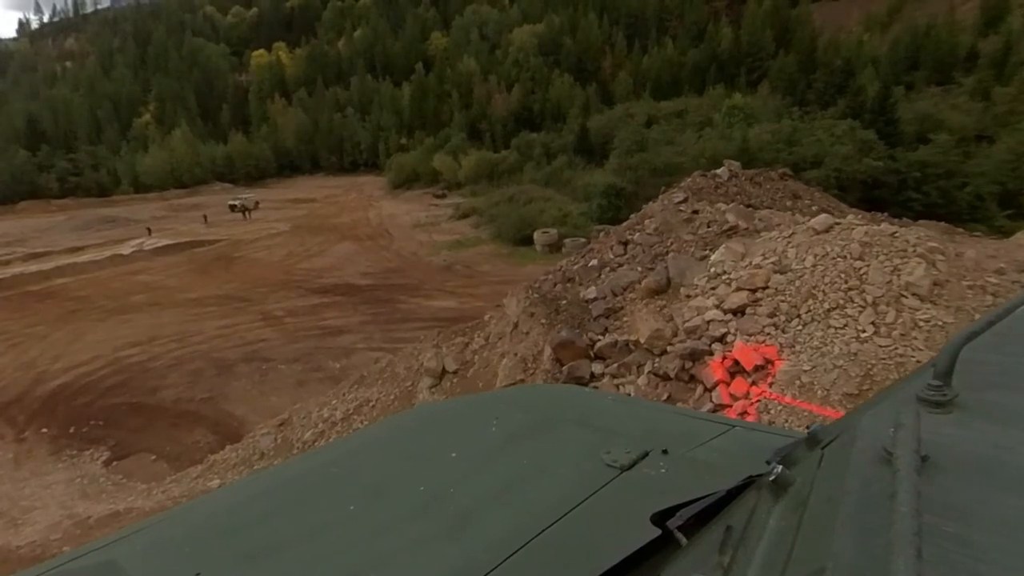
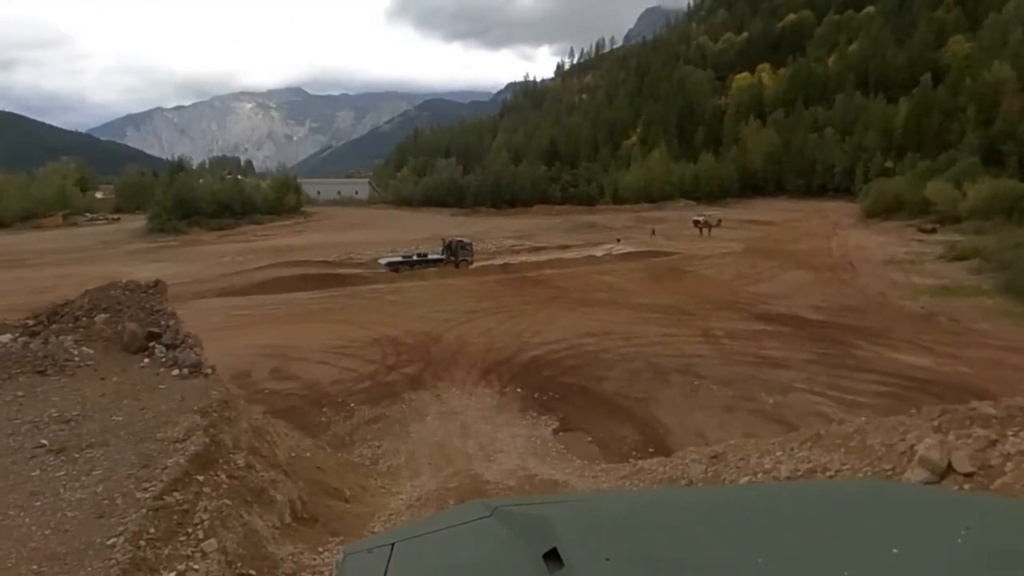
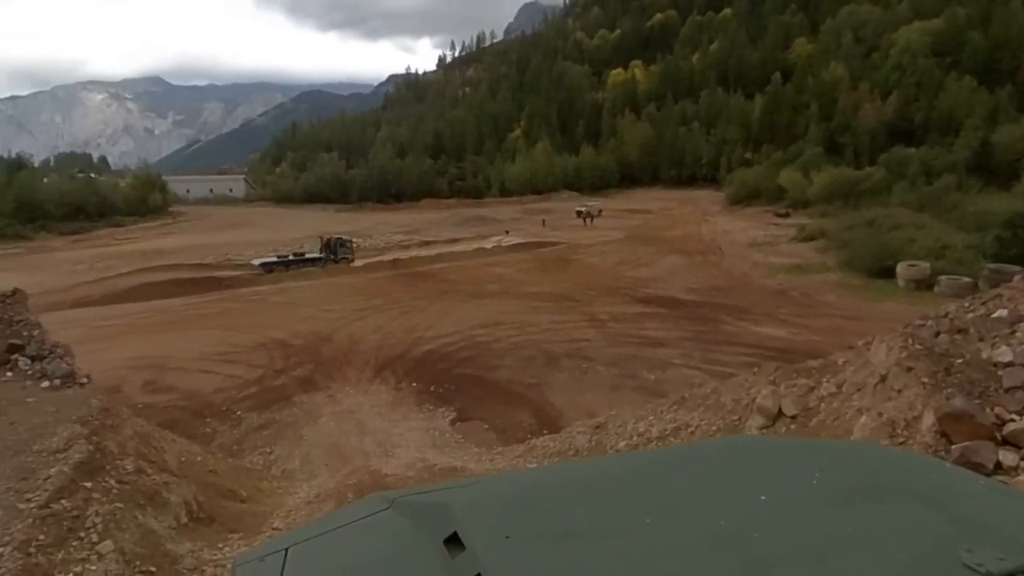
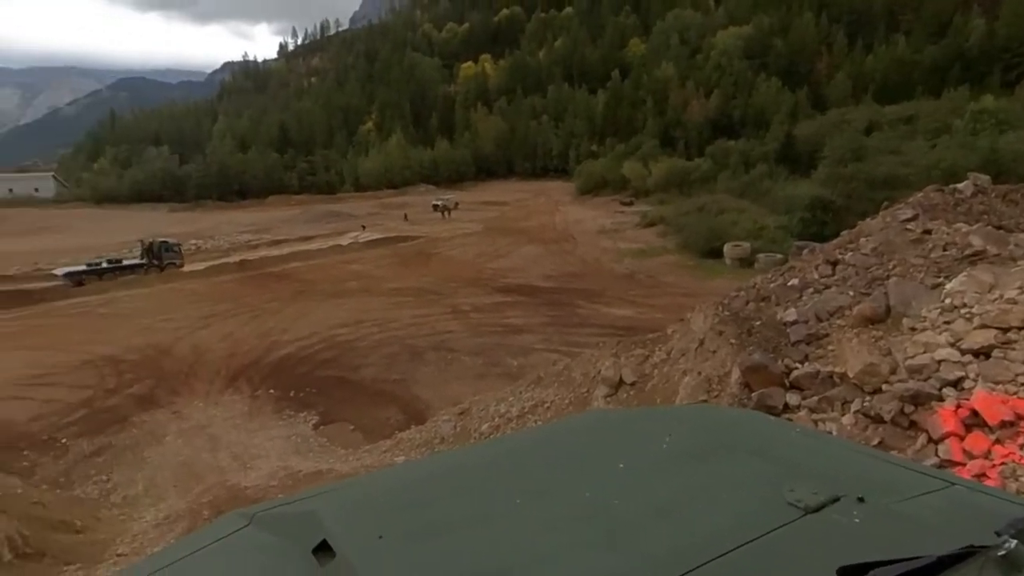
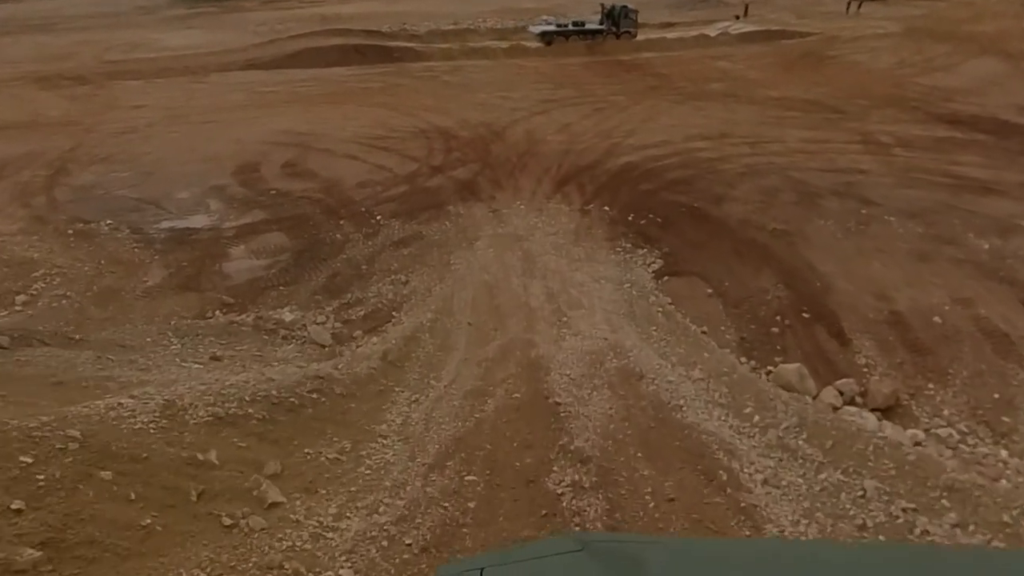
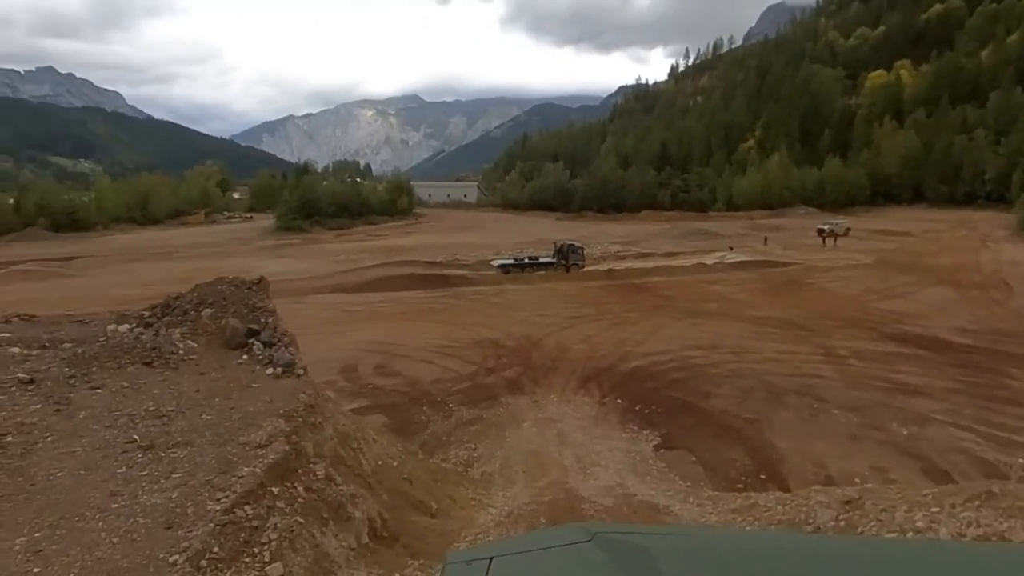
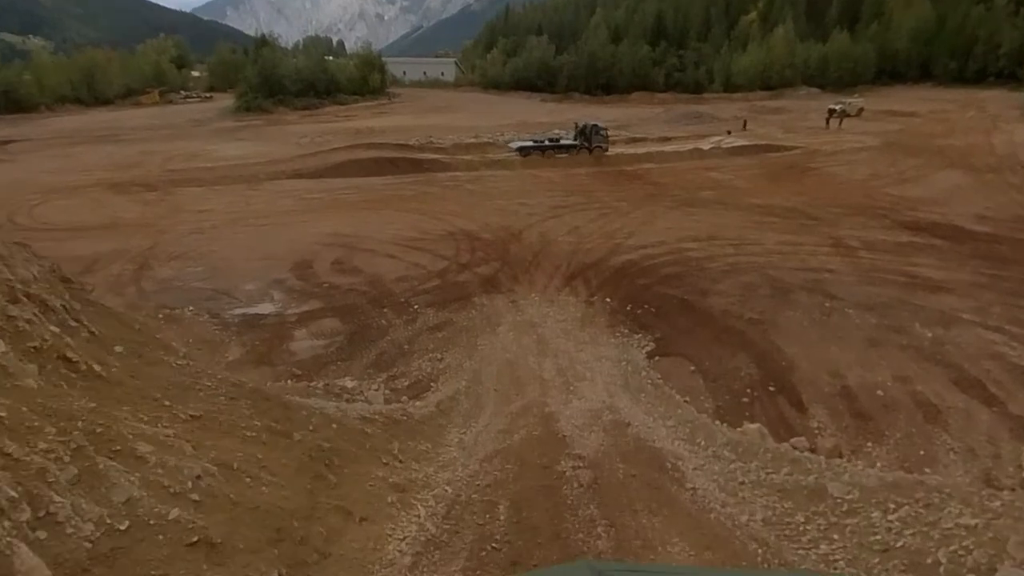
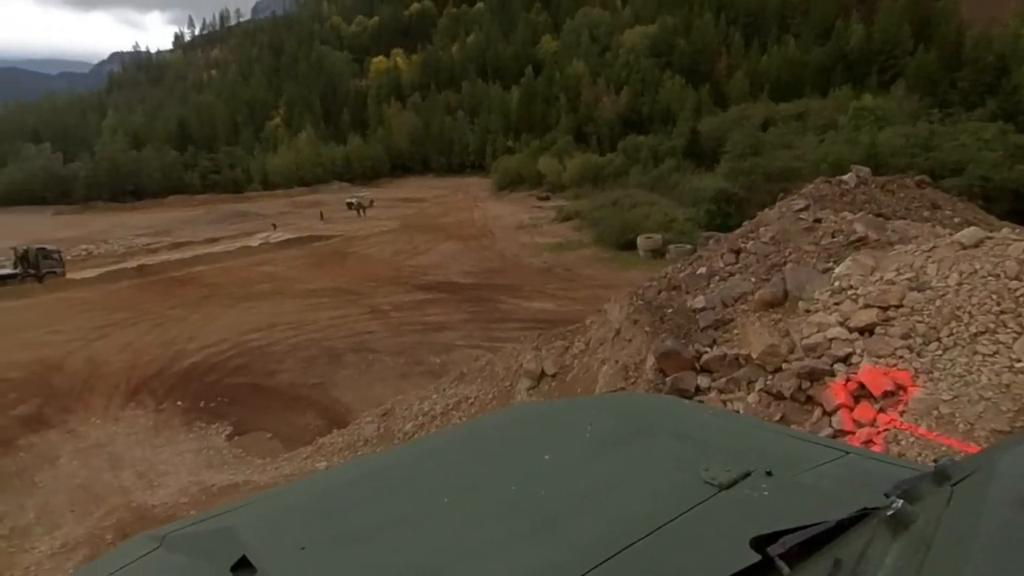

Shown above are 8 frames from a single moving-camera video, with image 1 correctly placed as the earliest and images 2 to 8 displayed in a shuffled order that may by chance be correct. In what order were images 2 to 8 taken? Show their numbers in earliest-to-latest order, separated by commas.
8, 4, 3, 2, 6, 7, 5
